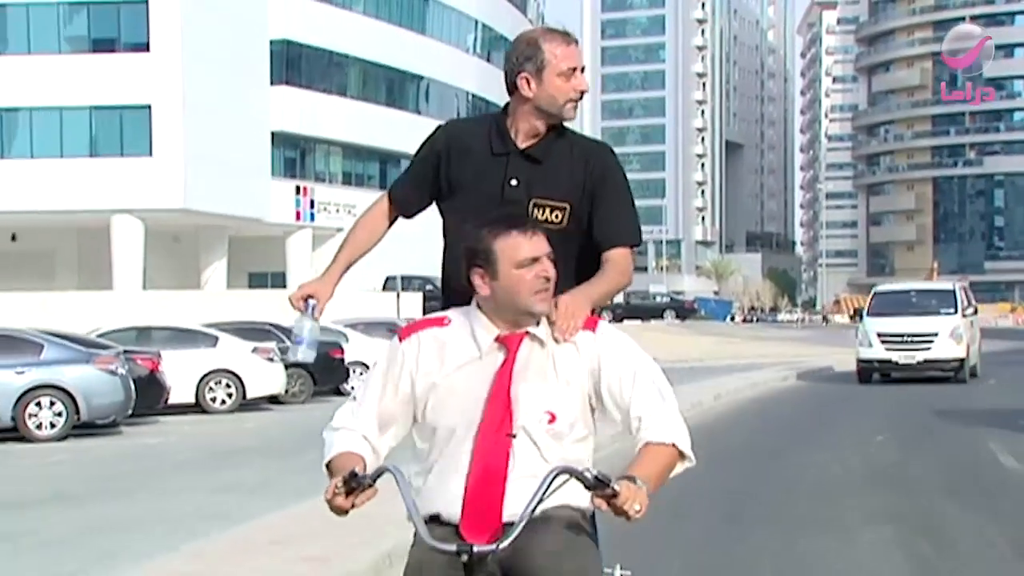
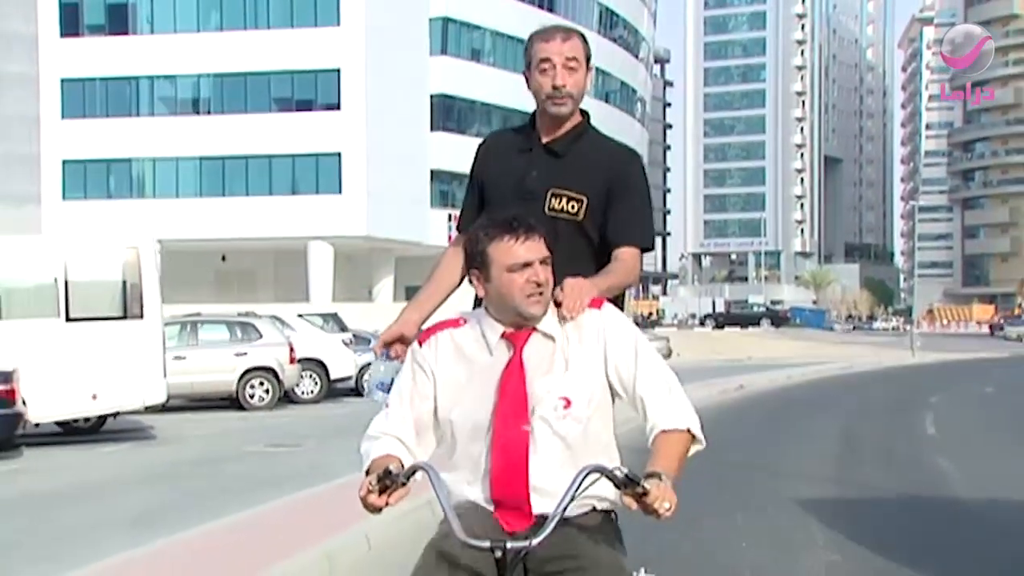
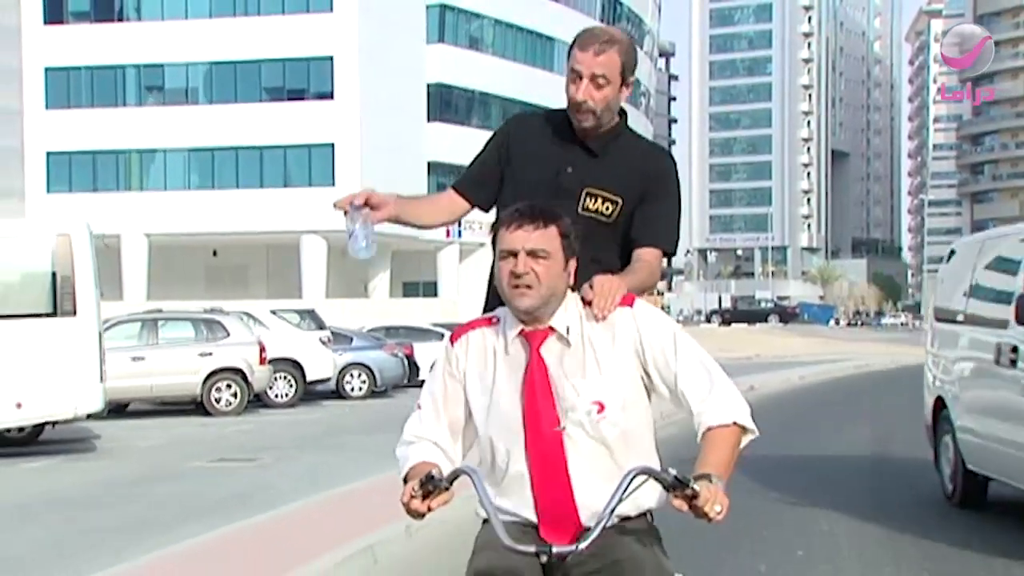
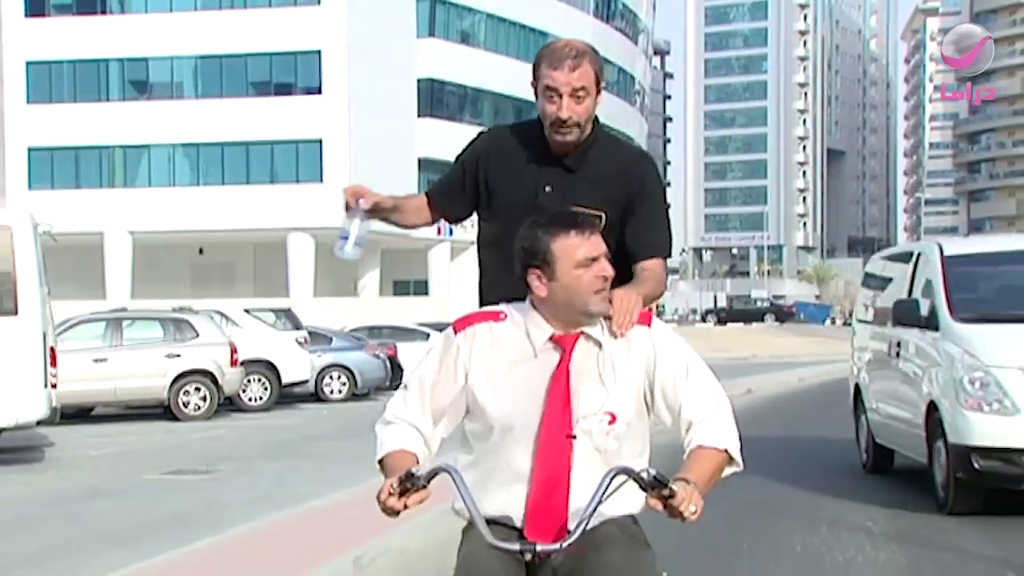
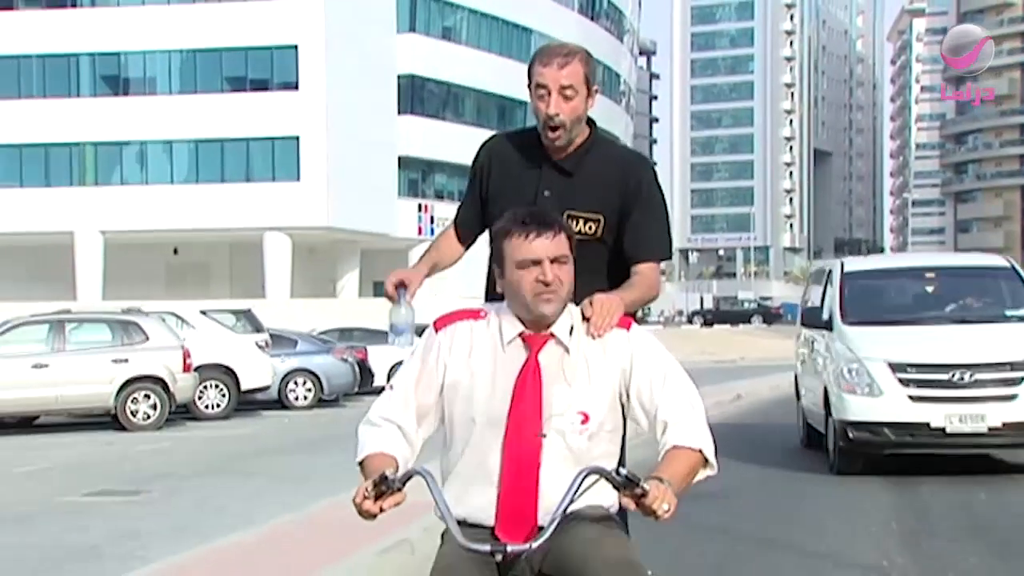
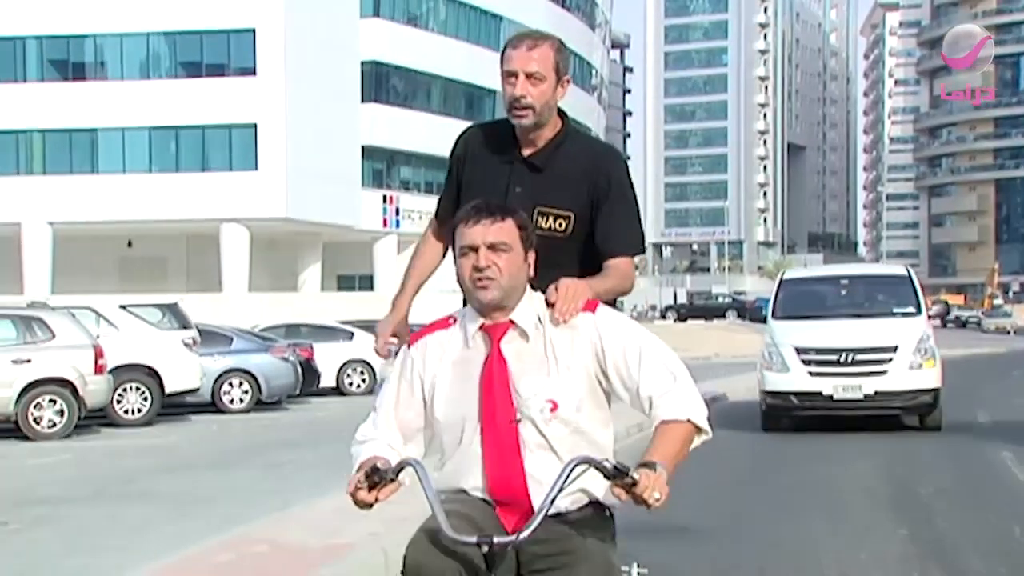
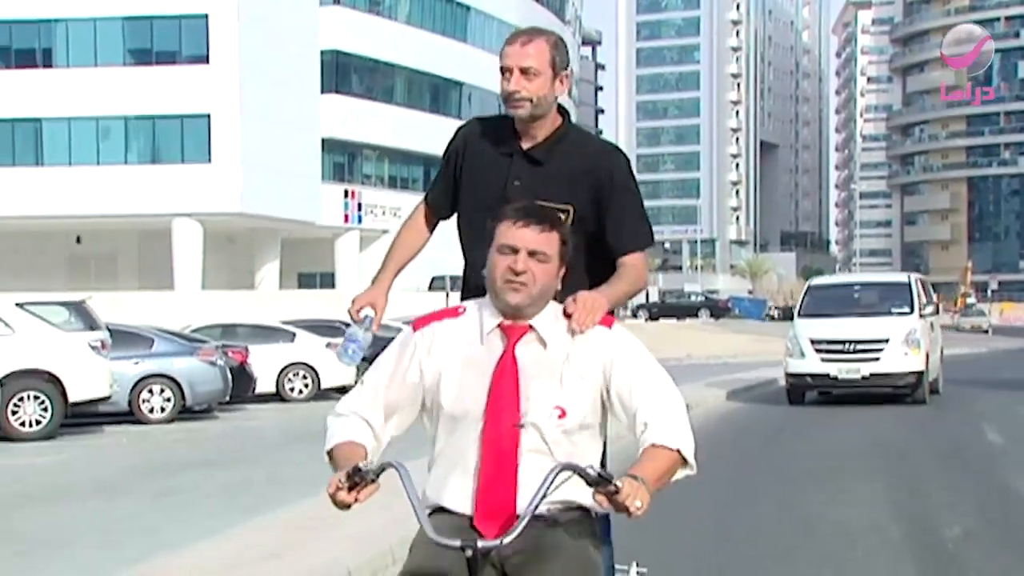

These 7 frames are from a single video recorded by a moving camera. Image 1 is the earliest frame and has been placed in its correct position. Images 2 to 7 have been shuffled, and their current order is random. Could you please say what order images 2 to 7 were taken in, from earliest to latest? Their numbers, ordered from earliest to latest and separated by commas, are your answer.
7, 6, 5, 4, 3, 2
